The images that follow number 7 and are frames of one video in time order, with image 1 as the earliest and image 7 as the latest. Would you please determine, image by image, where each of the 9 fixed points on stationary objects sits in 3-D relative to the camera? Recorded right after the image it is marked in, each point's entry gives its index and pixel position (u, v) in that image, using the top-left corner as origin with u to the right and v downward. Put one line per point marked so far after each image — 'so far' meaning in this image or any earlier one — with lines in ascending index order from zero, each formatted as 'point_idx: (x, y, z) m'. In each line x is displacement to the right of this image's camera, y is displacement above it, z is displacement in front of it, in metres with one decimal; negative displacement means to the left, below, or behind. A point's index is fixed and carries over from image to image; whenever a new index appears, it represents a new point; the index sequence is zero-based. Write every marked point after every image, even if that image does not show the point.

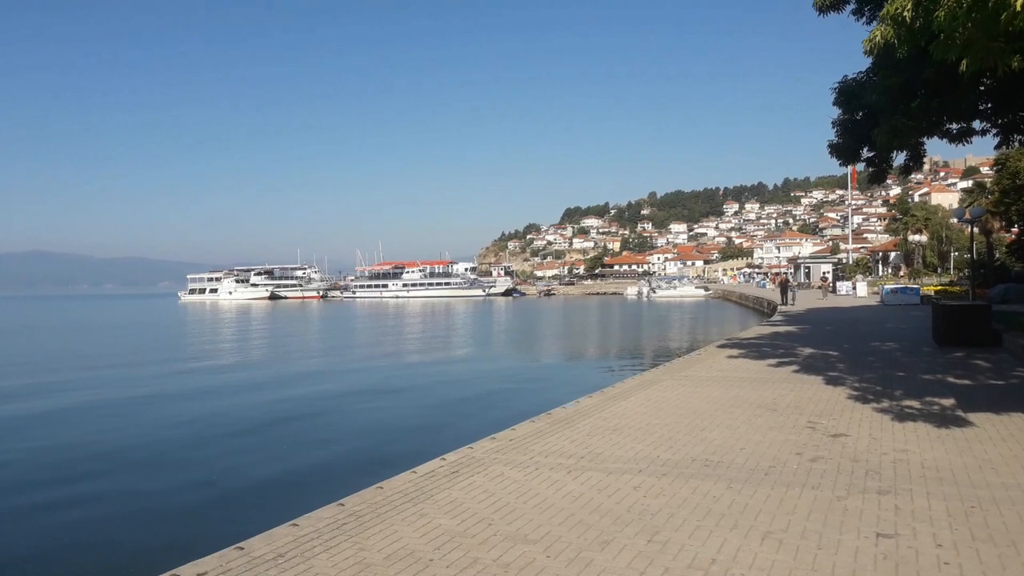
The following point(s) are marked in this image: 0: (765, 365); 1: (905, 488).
0: (+3.8, -1.1, +11.9) m
1: (+2.4, -1.2, +4.9) m
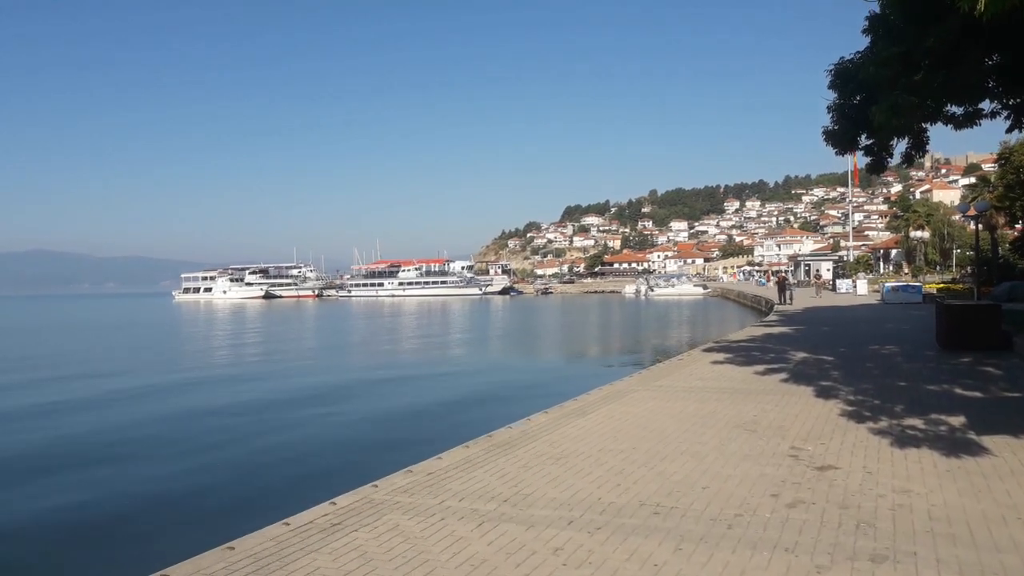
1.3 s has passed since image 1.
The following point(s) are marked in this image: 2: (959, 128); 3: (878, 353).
0: (+3.2, -1.1, +10.7) m
1: (+1.8, -1.2, +3.7) m
2: (+7.3, +2.6, +13.0) m
3: (+5.7, -1.0, +12.5) m
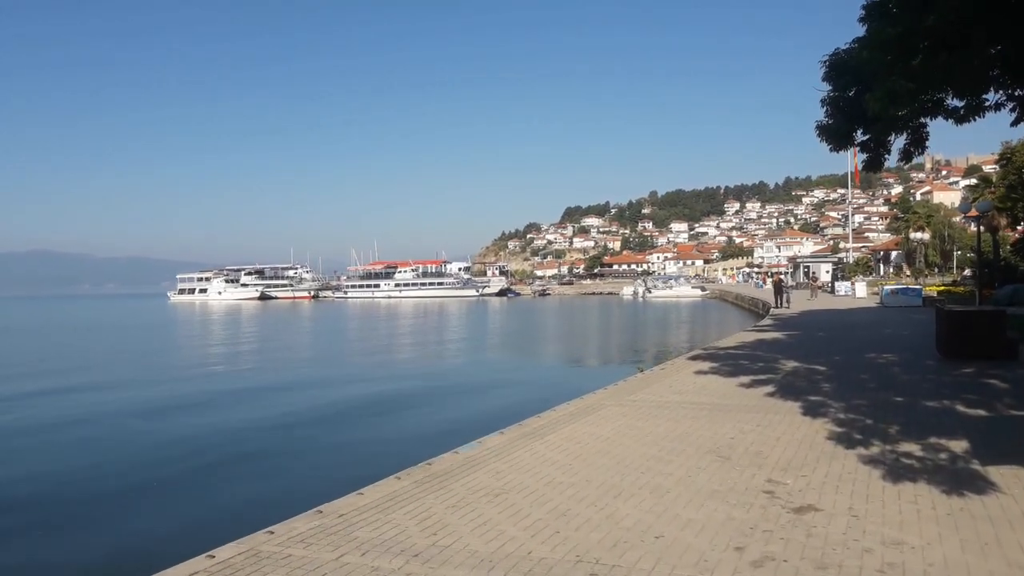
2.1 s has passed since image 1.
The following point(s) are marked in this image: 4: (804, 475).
0: (+2.8, -1.2, +9.9) m
1: (+1.4, -1.3, +2.9) m
2: (+6.9, +2.5, +12.2) m
3: (+5.3, -1.1, +11.7) m
4: (+1.9, -1.2, +5.3) m
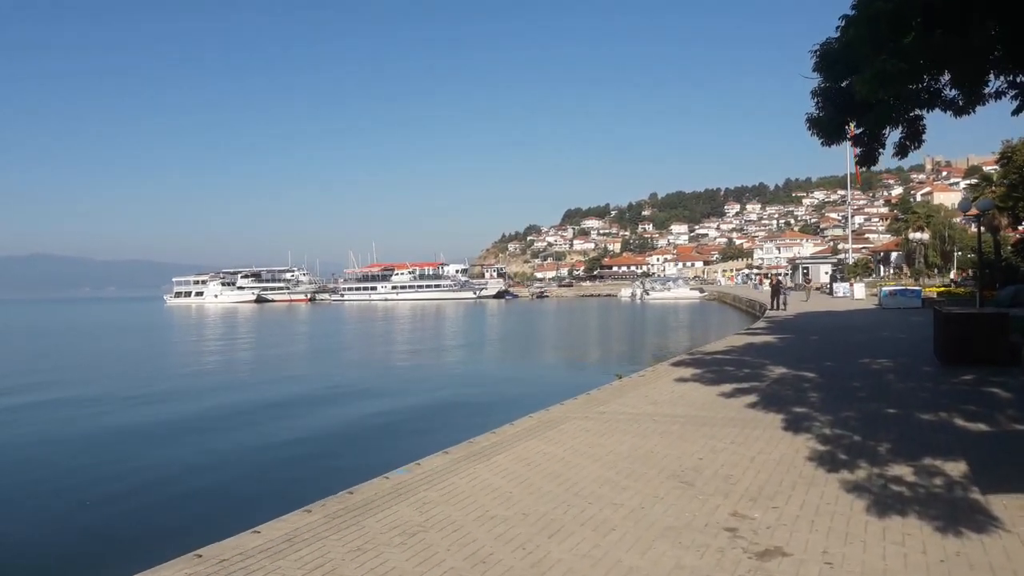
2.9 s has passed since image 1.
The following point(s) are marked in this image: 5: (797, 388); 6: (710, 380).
0: (+2.4, -1.2, +9.2) m
1: (+1.0, -1.3, +2.2) m
2: (+6.5, +2.5, +11.5) m
3: (+4.9, -1.1, +10.9) m
4: (+1.5, -1.2, +4.5) m
5: (+3.3, -1.2, +9.3) m
6: (+2.6, -1.2, +10.4) m
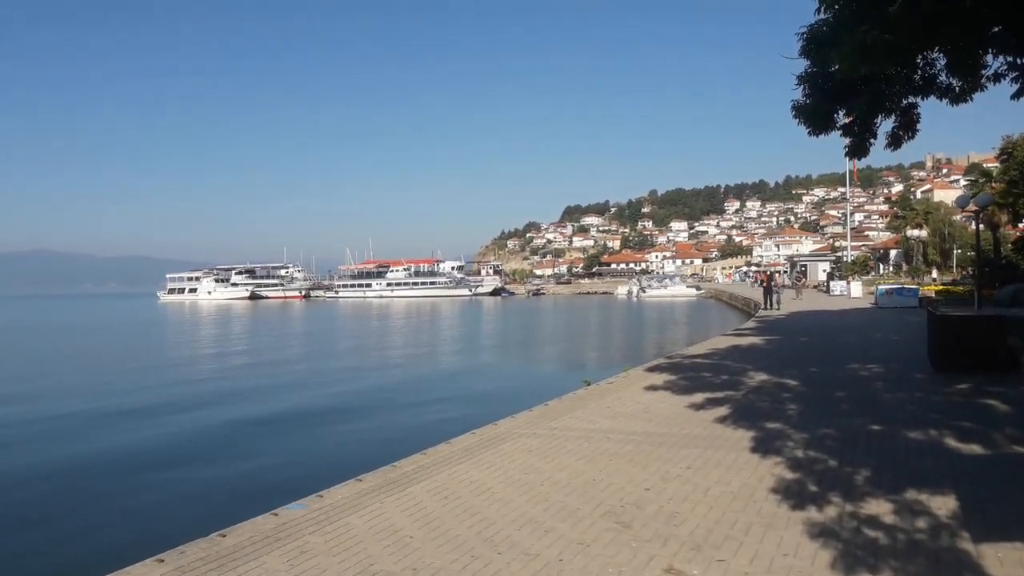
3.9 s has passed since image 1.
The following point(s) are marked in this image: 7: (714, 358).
0: (+1.8, -1.2, +8.4) m
1: (+0.5, -1.3, +1.4) m
2: (+6.0, +2.5, +10.7) m
3: (+4.3, -1.1, +10.1) m
4: (+1.0, -1.3, +3.7) m
5: (+2.8, -1.2, +8.5) m
6: (+2.1, -1.2, +9.6) m
7: (+3.3, -1.1, +12.8) m
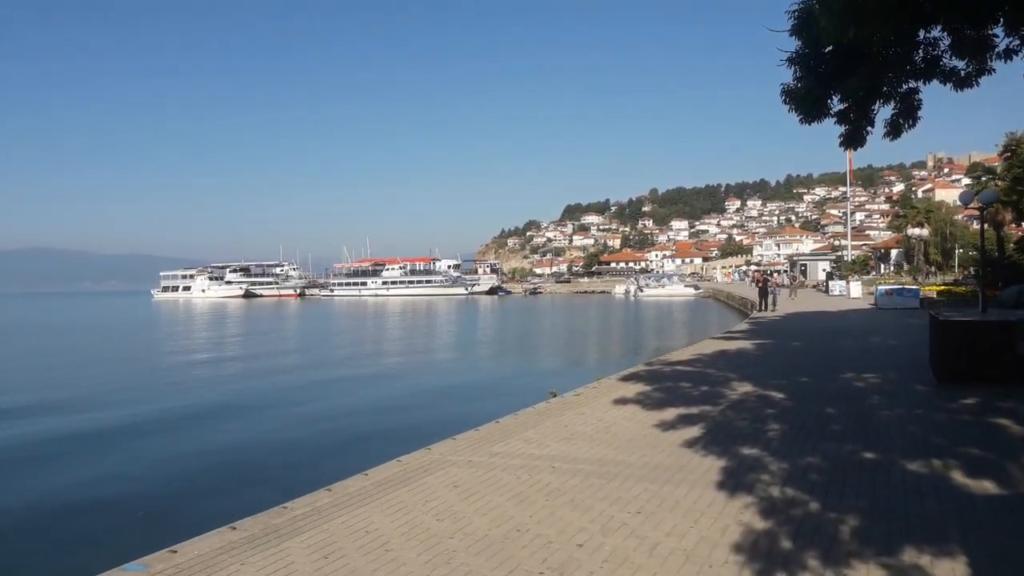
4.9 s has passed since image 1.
0: (+1.3, -1.2, +7.4) m
1: (0.0, -1.3, +0.4) m
2: (+5.5, +2.5, +9.7) m
3: (+3.8, -1.1, +9.1) m
4: (+0.5, -1.3, +2.7) m
5: (+2.3, -1.2, +7.5) m
6: (+1.6, -1.2, +8.6) m
7: (+2.8, -1.1, +11.8) m
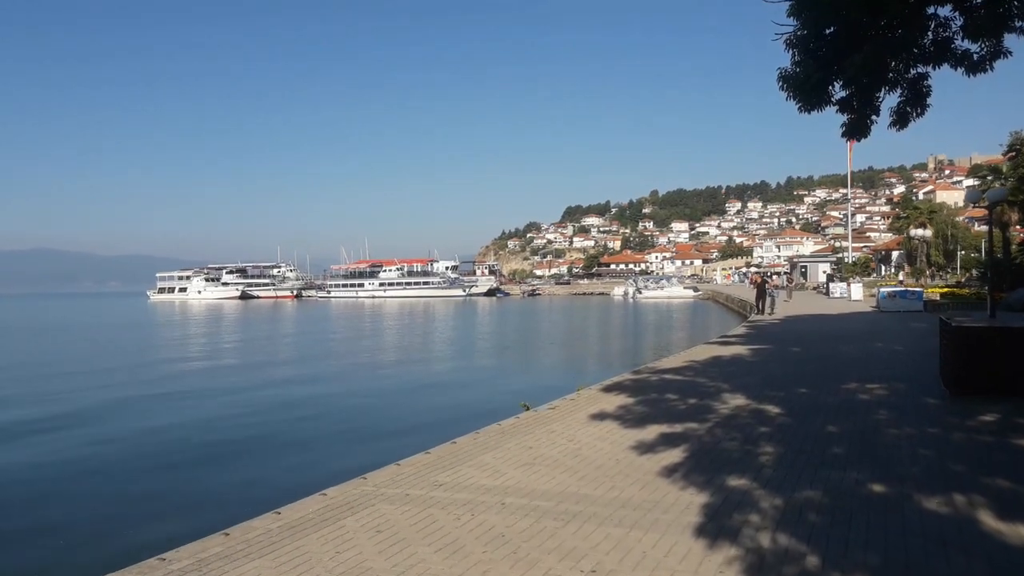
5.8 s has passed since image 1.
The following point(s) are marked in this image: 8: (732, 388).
0: (+1.0, -1.3, +6.5) m
1: (-0.4, -1.3, -0.5) m
2: (+5.1, +2.4, +8.8) m
3: (+3.5, -1.2, +8.2) m
4: (+0.1, -1.3, +1.8) m
5: (+2.0, -1.2, +6.6) m
6: (+1.2, -1.2, +7.7) m
7: (+2.4, -1.2, +10.9) m
8: (+2.6, -1.2, +9.3) m
